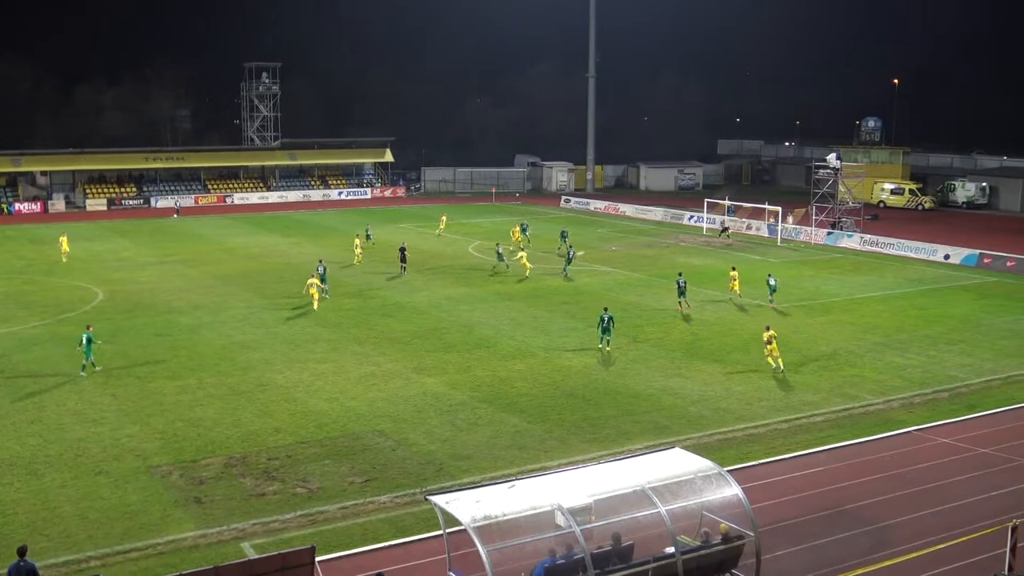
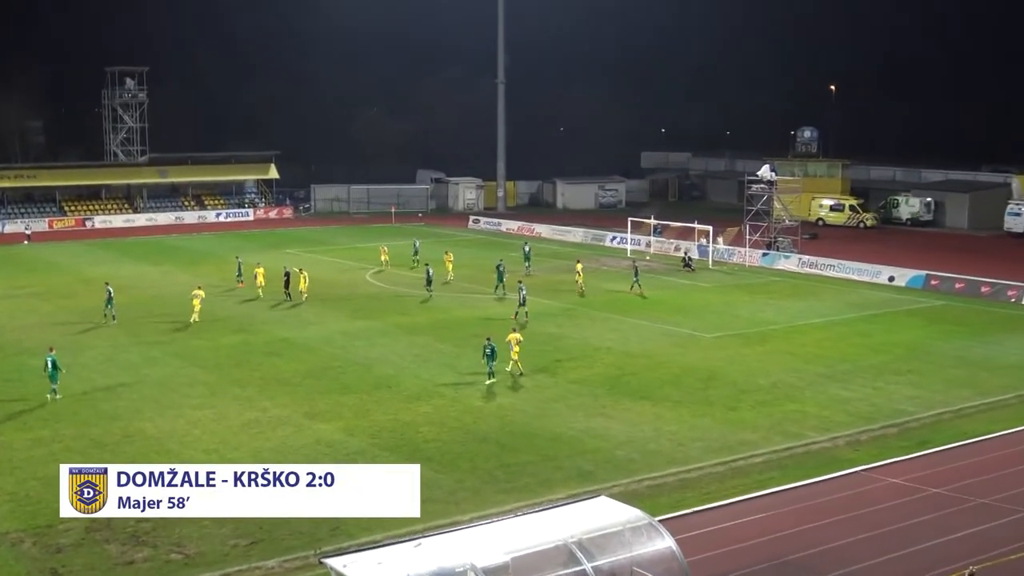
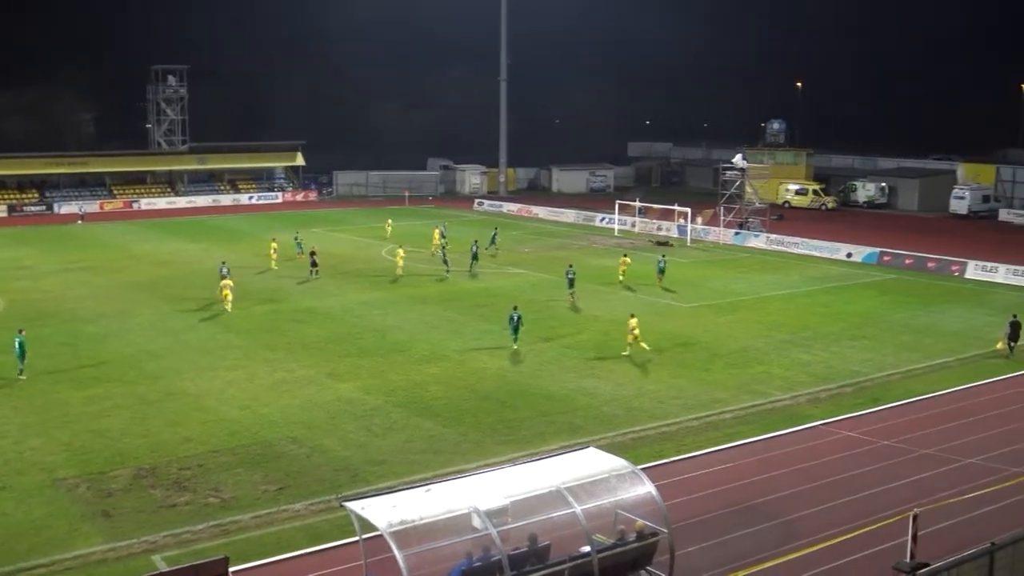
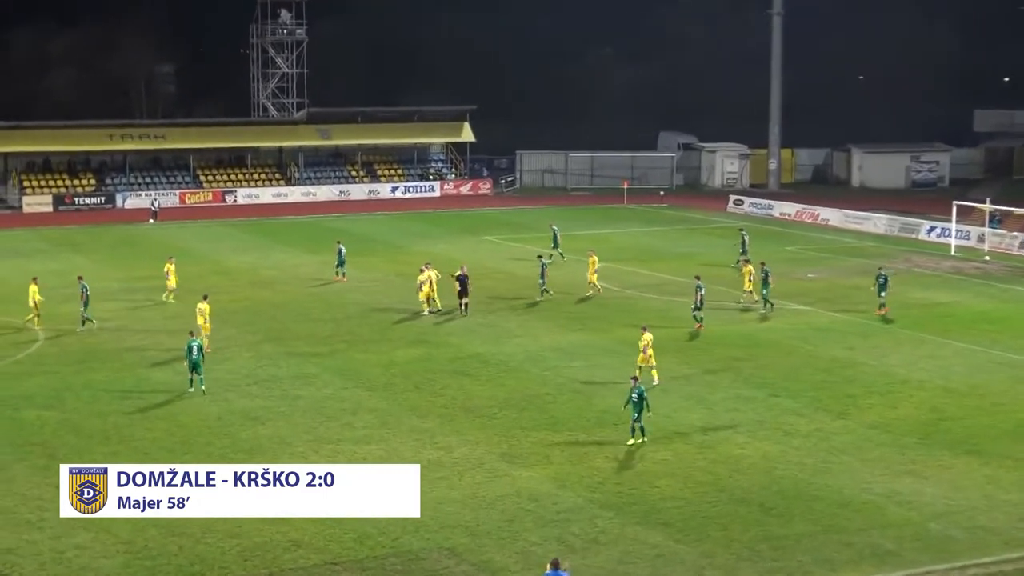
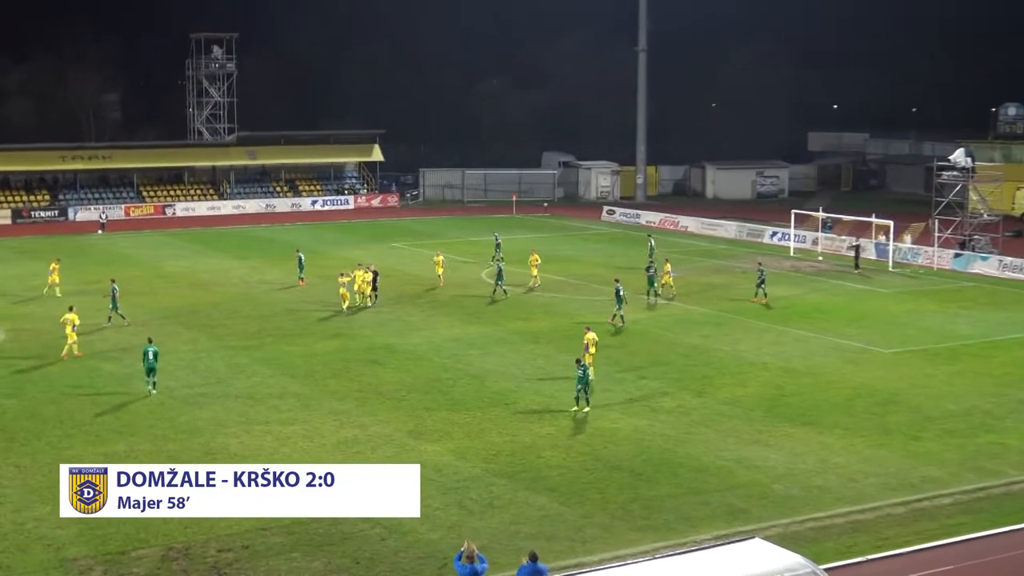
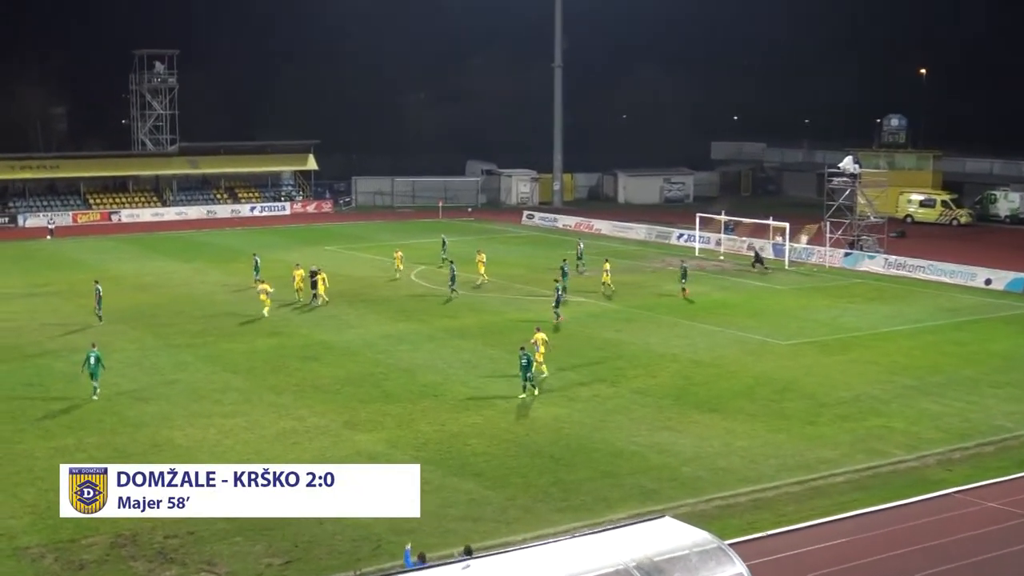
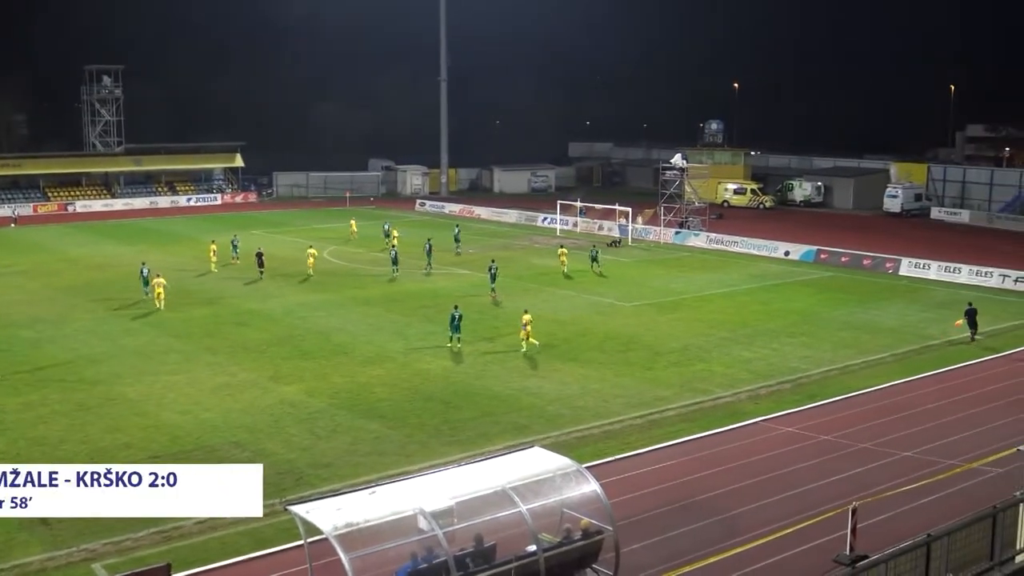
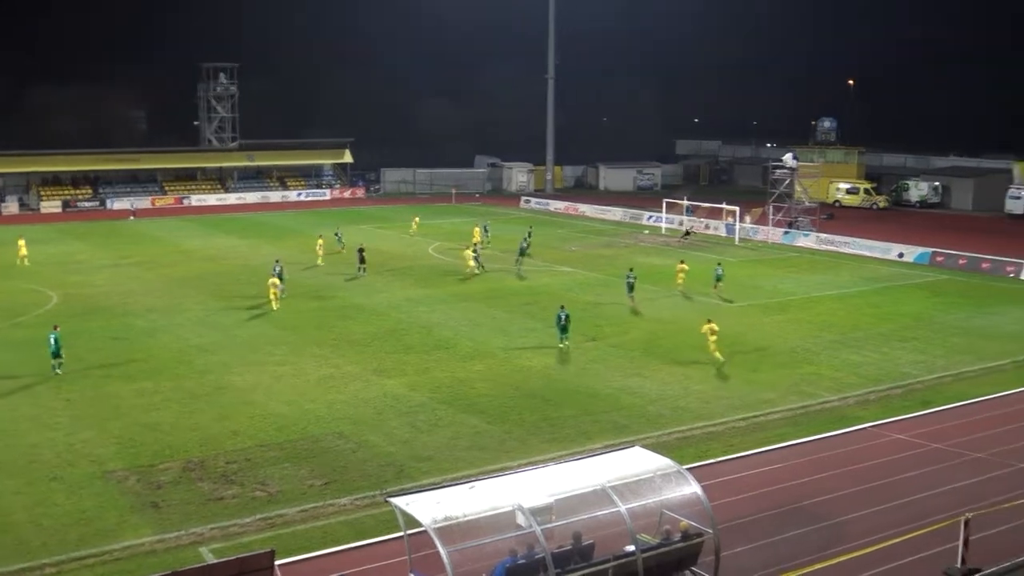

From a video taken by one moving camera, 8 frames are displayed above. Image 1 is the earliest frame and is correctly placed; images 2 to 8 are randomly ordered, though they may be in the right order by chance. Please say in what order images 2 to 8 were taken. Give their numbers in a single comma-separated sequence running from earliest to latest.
8, 3, 7, 2, 6, 5, 4
